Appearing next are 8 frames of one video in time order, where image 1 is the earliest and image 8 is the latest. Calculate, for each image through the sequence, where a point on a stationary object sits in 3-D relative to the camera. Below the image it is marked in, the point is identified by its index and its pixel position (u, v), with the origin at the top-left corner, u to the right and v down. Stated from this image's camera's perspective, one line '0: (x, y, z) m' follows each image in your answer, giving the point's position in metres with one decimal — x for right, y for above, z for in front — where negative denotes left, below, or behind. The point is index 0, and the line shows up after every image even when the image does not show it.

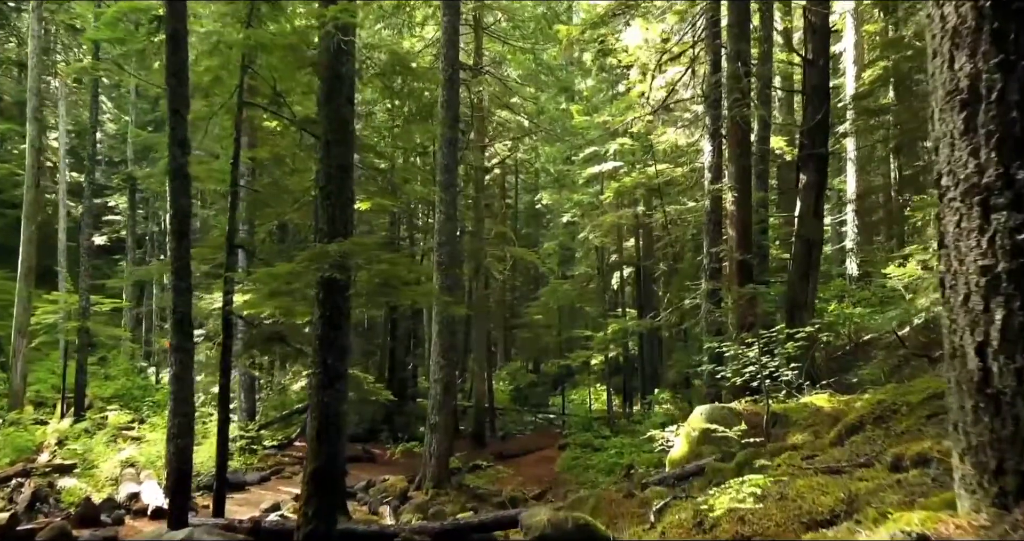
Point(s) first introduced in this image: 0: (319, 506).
0: (-1.7, -2.1, +6.5) m
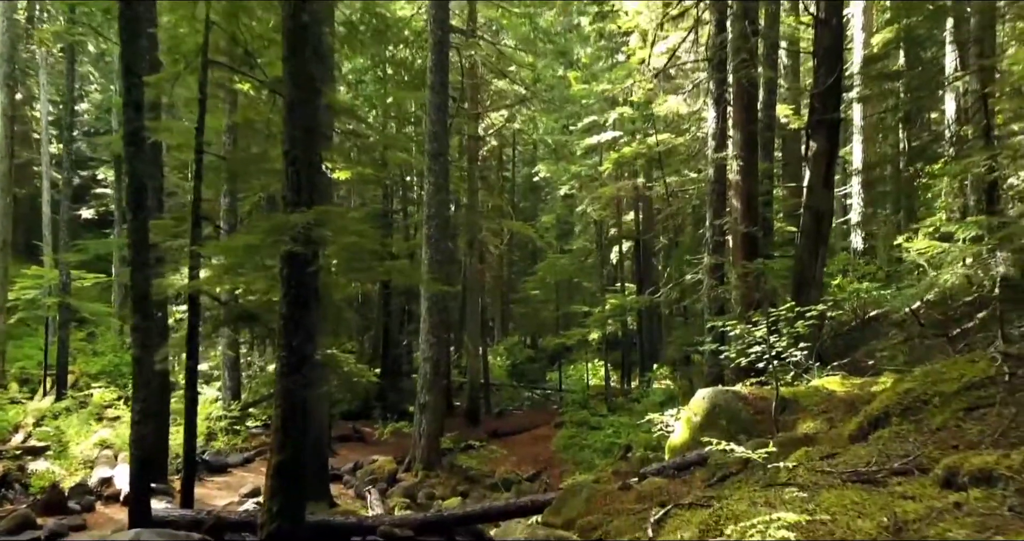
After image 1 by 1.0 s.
0: (-1.9, -1.9, +5.9) m
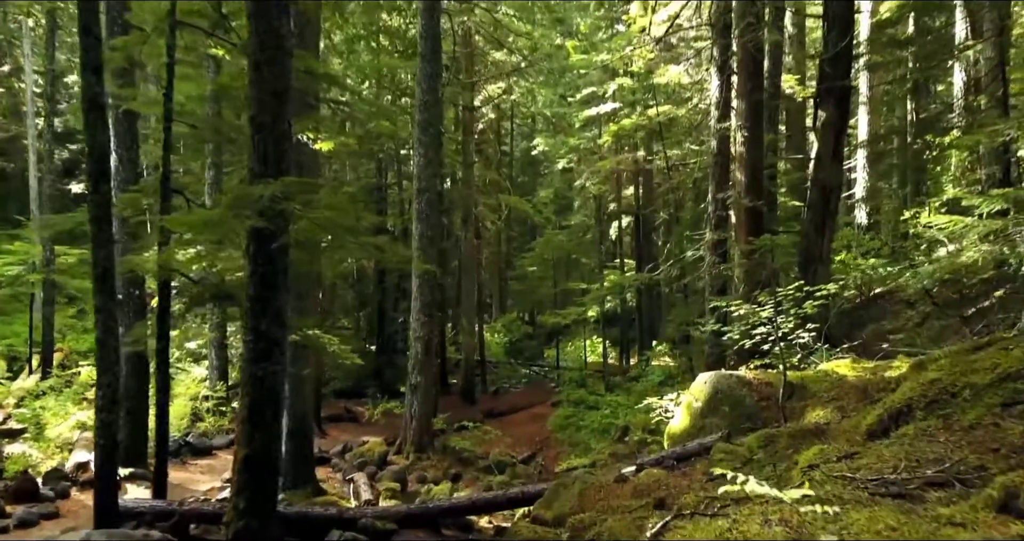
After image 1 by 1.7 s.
0: (-2.0, -1.7, +5.5) m
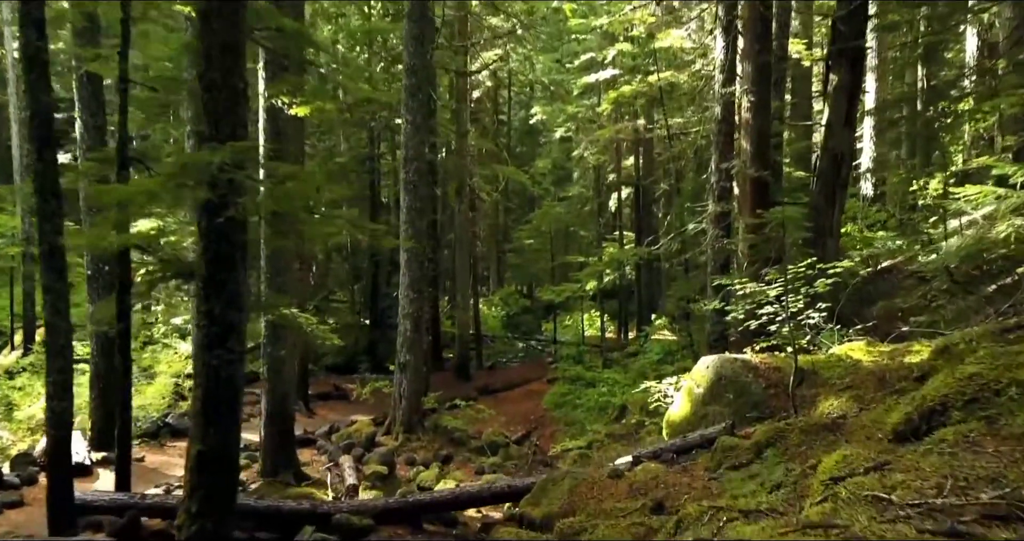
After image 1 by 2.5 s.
0: (-2.1, -1.6, +5.0) m
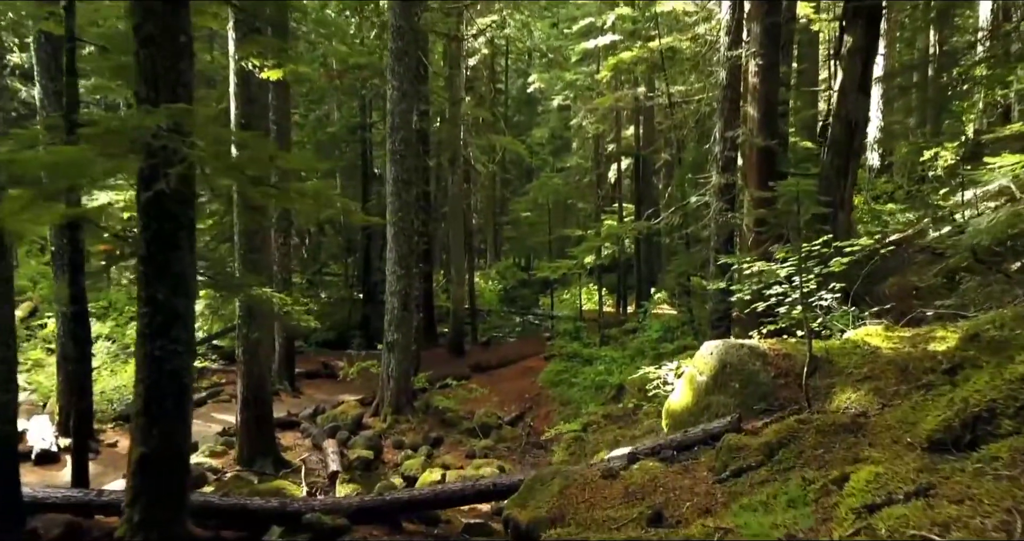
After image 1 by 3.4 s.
0: (-2.2, -1.5, +4.4) m
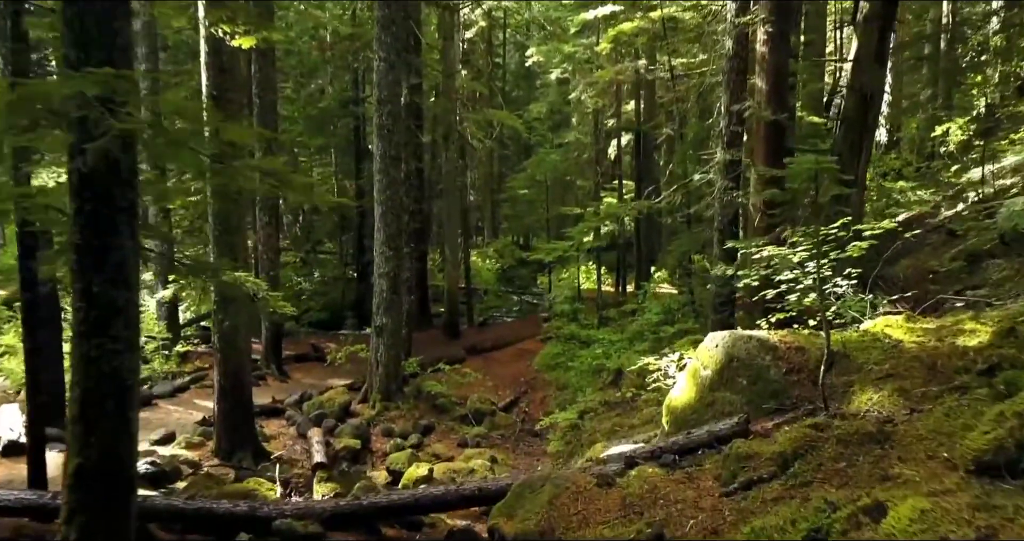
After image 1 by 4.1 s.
0: (-2.3, -1.4, +4.0) m
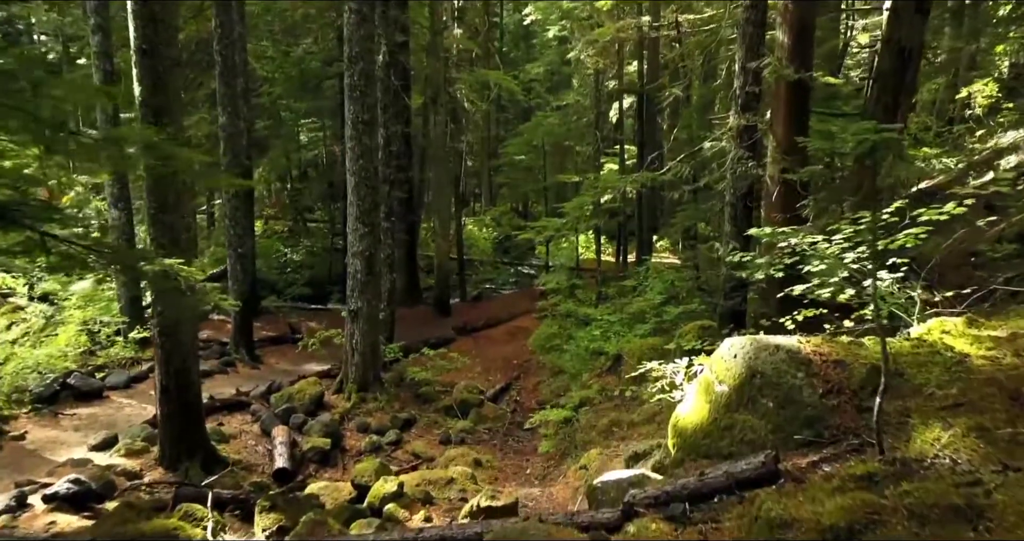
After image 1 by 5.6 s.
0: (-2.5, -1.5, +2.9) m
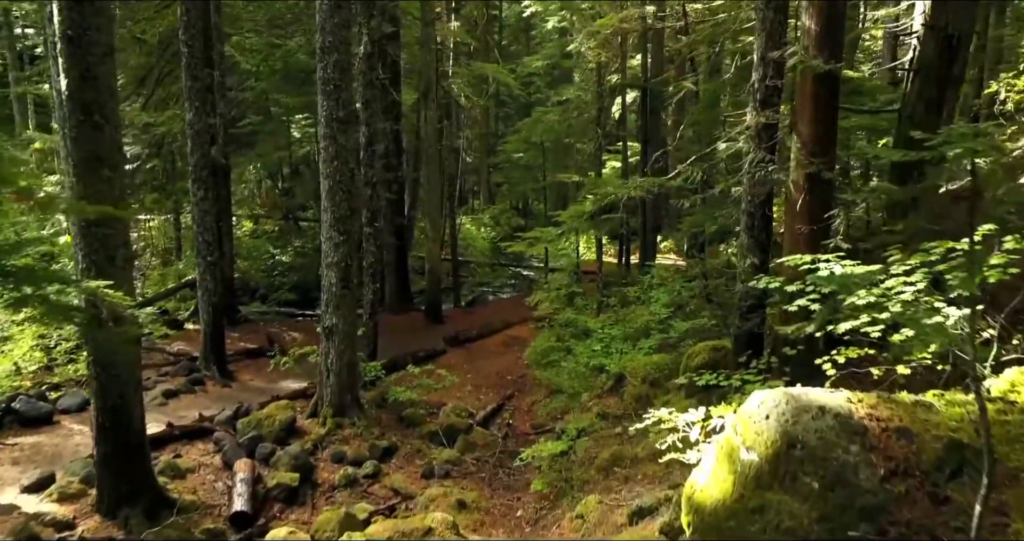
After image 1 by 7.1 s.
0: (-2.6, -1.7, +2.0) m
